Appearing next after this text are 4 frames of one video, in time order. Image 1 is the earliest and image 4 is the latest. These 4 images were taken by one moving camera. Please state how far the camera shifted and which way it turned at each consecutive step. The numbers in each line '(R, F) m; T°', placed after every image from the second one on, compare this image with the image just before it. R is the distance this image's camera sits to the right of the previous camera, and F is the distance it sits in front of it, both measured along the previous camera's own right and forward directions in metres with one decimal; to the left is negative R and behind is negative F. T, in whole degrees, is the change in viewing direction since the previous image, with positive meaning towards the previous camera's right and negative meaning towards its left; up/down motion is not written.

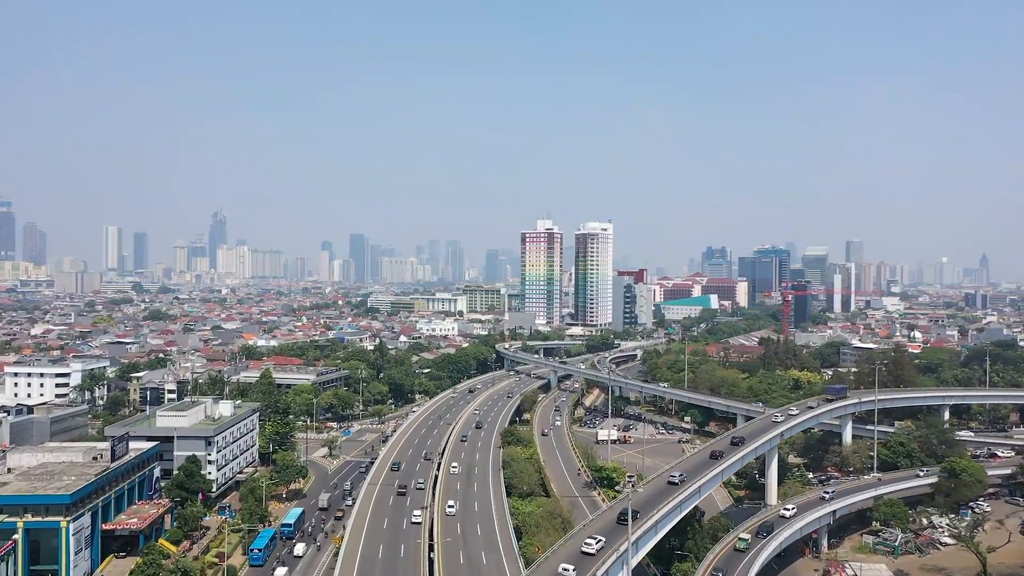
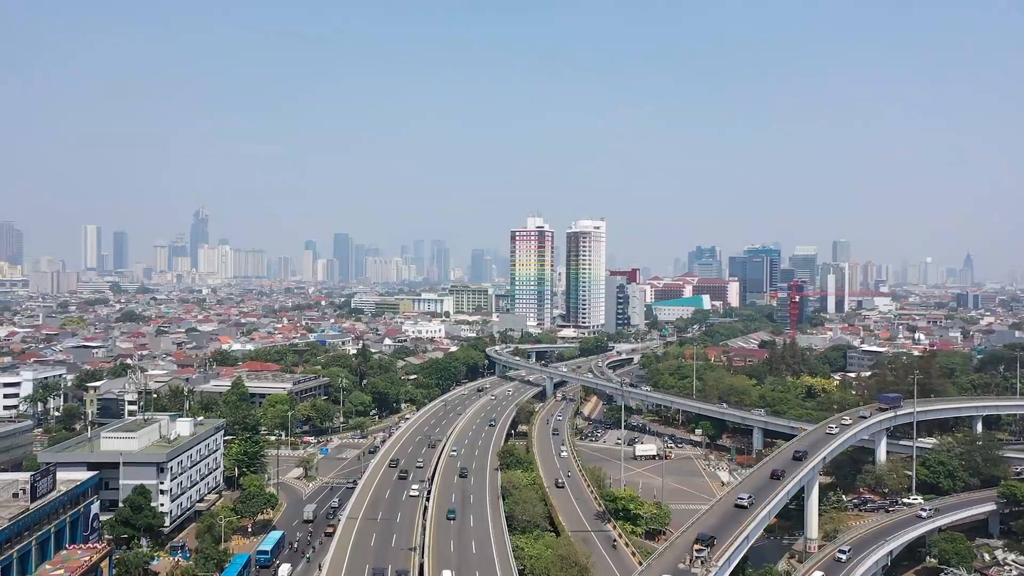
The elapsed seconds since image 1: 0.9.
(-0.6, +4.1) m; +1°
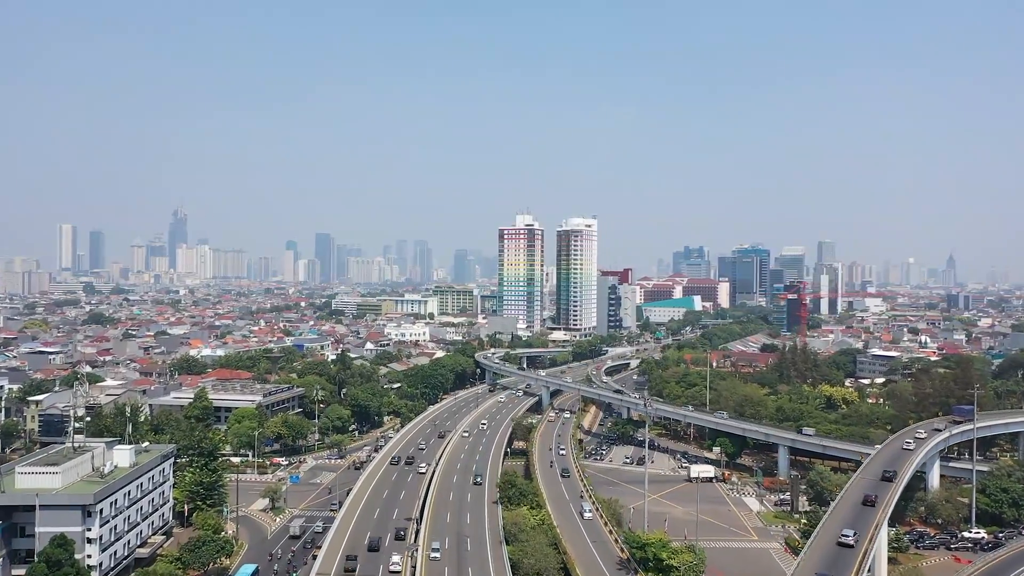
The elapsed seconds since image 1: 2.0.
(-0.7, +4.7) m; +1°
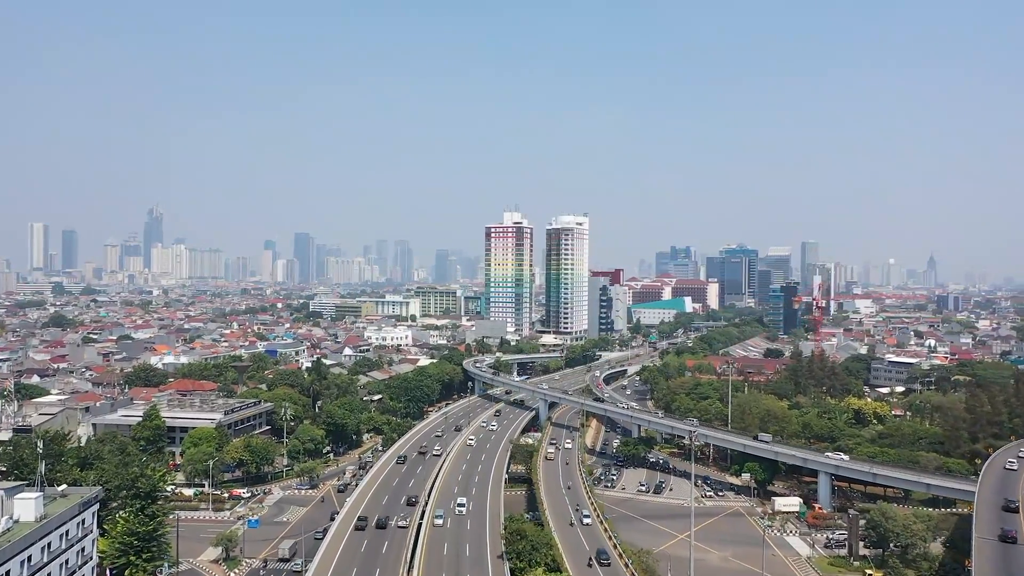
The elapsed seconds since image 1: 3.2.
(-0.8, +5.2) m; +1°
